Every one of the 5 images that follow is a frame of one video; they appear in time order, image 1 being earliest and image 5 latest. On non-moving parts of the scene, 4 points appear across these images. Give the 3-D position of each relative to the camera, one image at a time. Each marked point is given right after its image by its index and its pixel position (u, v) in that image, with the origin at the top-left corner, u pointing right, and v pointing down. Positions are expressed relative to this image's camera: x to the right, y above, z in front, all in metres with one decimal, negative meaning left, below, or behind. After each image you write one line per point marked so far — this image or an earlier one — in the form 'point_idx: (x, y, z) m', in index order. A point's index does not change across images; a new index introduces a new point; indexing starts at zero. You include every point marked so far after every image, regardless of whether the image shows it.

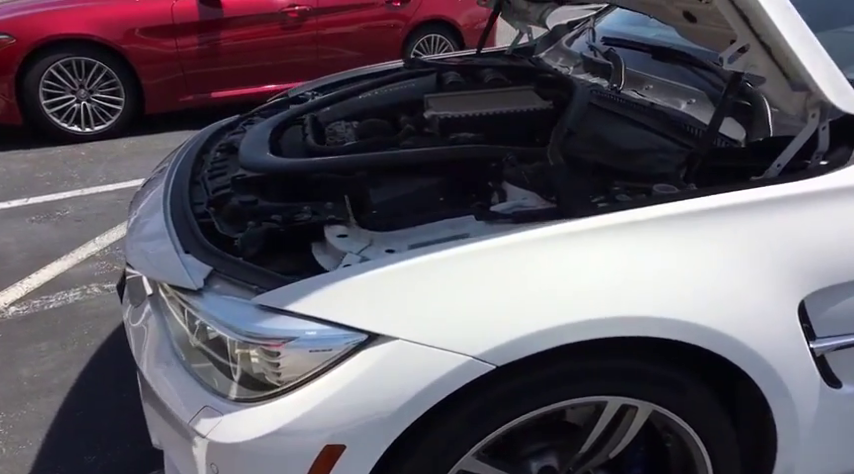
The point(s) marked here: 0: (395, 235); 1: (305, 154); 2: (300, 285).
0: (-0.1, 0.0, +2.0) m
1: (-0.4, +0.2, +2.5) m
2: (-0.3, -0.1, +1.8) m
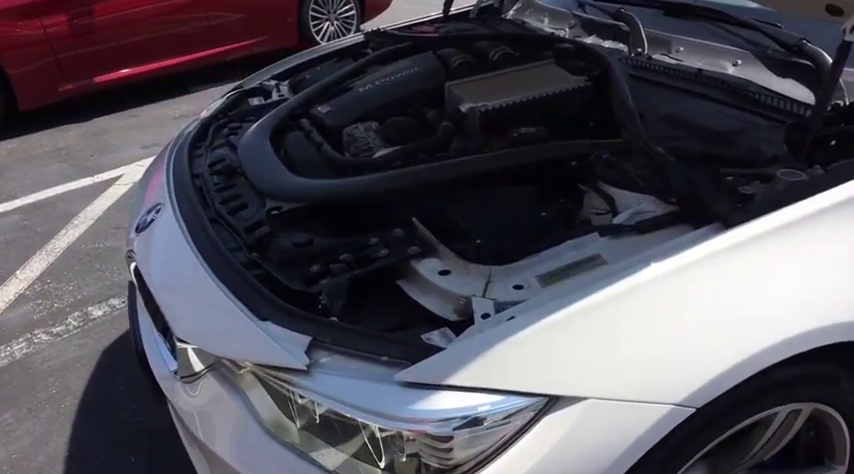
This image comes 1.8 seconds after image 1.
0: (+0.2, -0.1, +1.7) m
1: (-0.2, +0.2, +2.2) m
2: (0.0, -0.2, +1.5) m
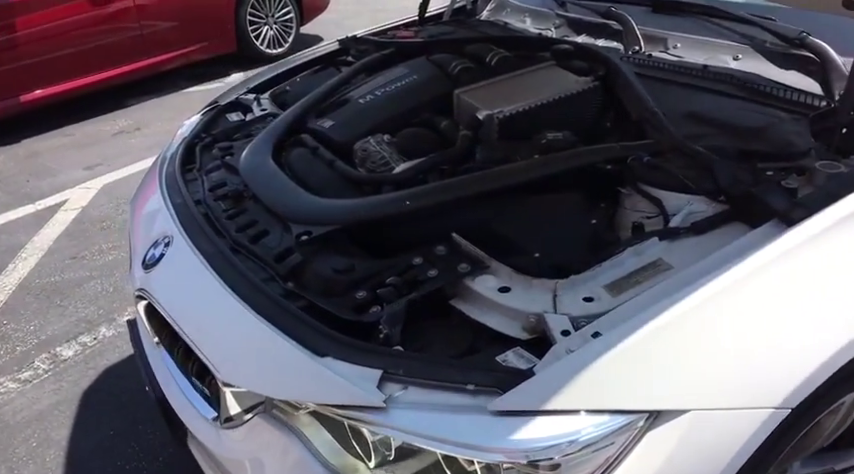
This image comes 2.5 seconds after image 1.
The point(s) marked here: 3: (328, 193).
0: (+0.3, -0.1, +1.7) m
1: (-0.2, +0.1, +2.1) m
2: (+0.2, -0.2, +1.5) m
3: (-0.3, +0.1, +2.1) m
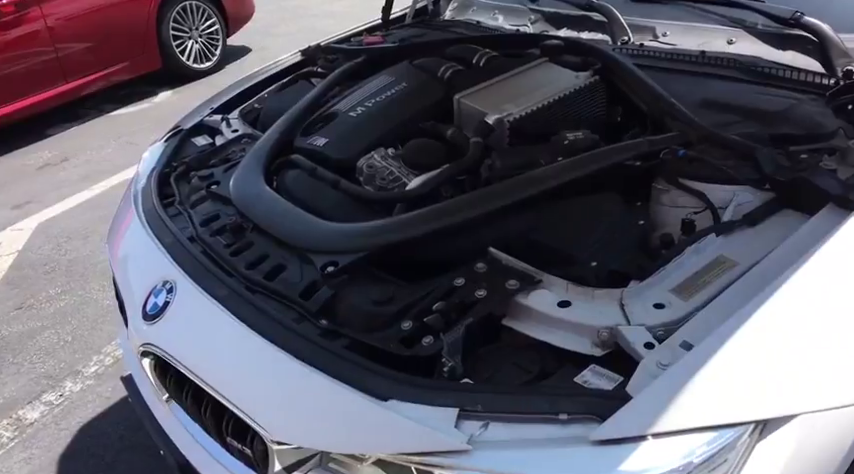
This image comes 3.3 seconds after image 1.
0: (+0.4, -0.1, +1.6) m
1: (-0.1, +0.1, +1.9) m
2: (+0.4, -0.3, +1.4) m
3: (-0.2, 0.0, +1.9) m
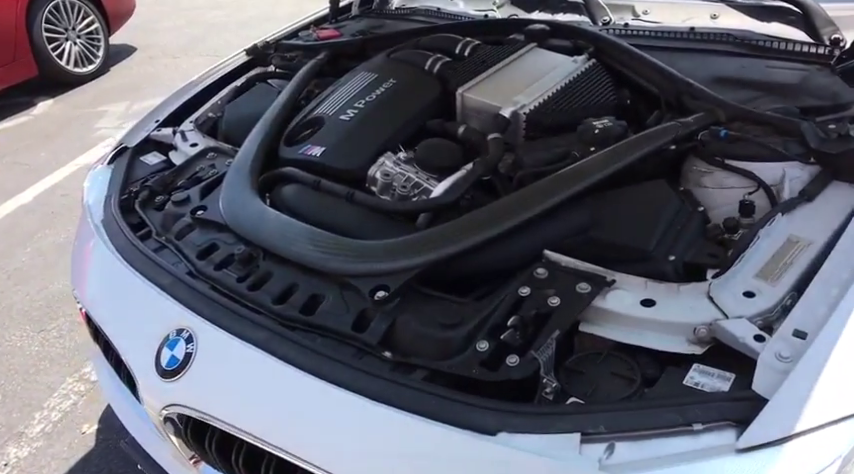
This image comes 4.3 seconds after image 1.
0: (+0.6, -0.1, +1.6) m
1: (-0.1, 0.0, +1.8) m
2: (+0.6, -0.2, +1.3) m
3: (-0.1, 0.0, +1.8) m
